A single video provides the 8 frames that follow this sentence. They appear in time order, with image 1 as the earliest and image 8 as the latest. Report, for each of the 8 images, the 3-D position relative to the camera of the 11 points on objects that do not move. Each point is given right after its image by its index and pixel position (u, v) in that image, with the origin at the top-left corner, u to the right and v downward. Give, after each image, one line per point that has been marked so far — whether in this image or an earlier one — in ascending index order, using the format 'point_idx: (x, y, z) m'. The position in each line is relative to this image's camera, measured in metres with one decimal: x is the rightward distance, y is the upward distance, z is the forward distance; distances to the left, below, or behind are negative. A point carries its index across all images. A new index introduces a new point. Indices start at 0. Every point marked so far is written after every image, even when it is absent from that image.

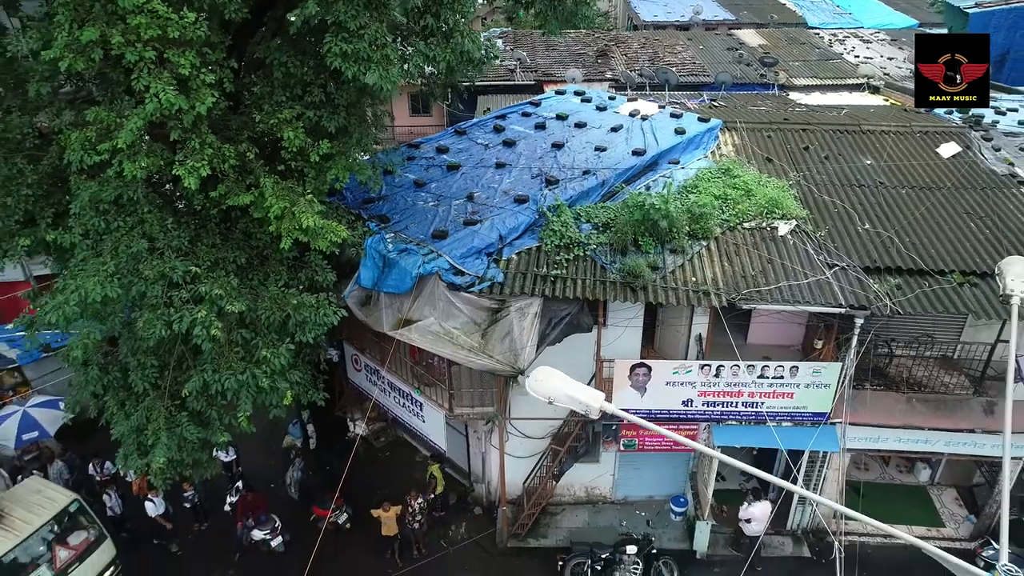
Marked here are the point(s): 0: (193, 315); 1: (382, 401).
0: (-4.7, -0.4, +8.4) m
1: (-3.0, -2.5, +12.5) m
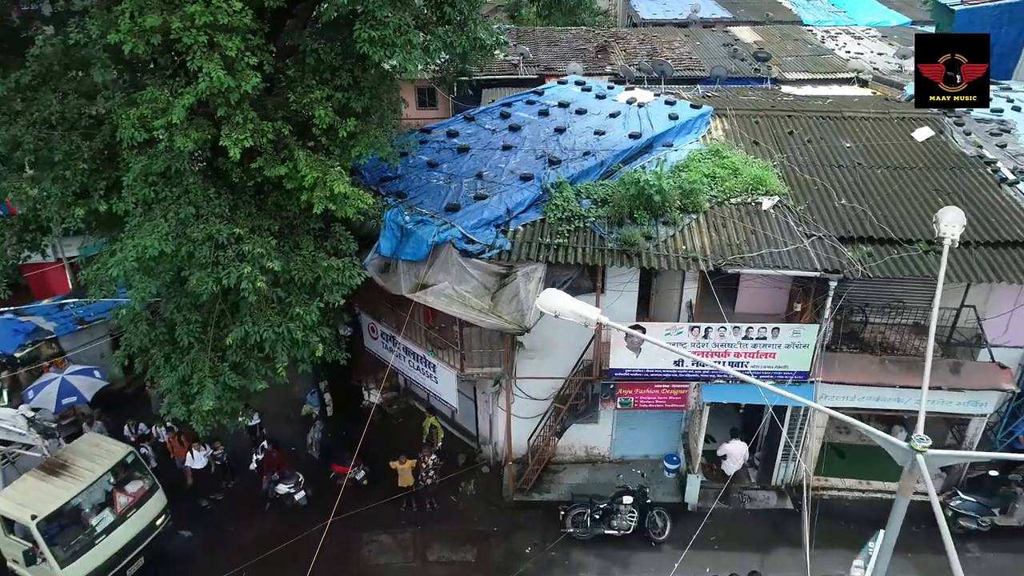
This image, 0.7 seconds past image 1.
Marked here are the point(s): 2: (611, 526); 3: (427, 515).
0: (-4.6, +0.3, +9.4) m
1: (-2.8, -1.9, +13.5) m
2: (+2.2, -5.3, +12.3) m
3: (-2.0, -5.3, +13.1) m
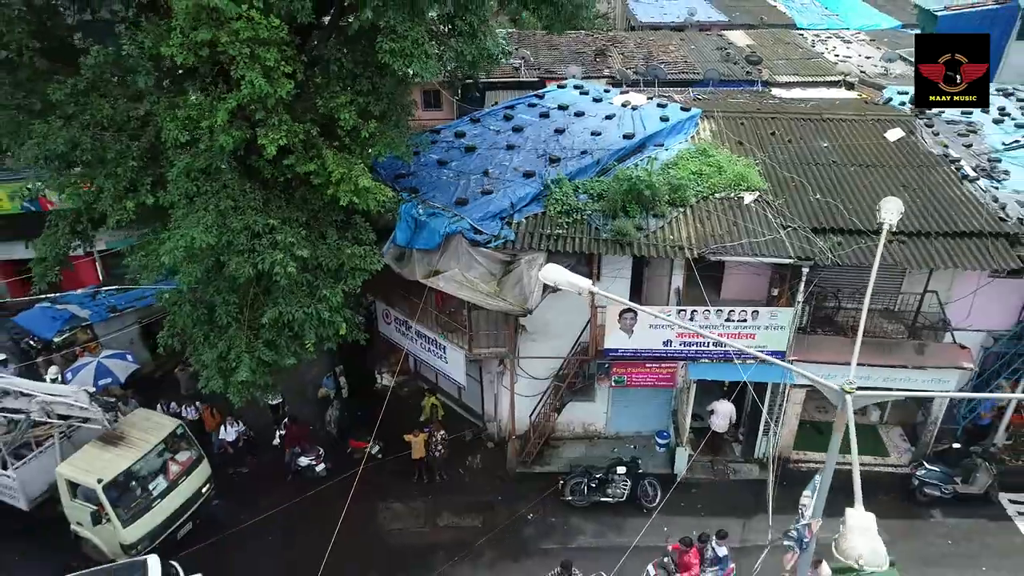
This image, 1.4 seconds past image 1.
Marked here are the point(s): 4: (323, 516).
0: (-4.5, +0.6, +10.5) m
1: (-2.7, -1.6, +14.7) m
2: (+2.3, -5.0, +13.4) m
3: (-1.9, -5.0, +14.2) m
4: (-4.6, -5.5, +13.4) m
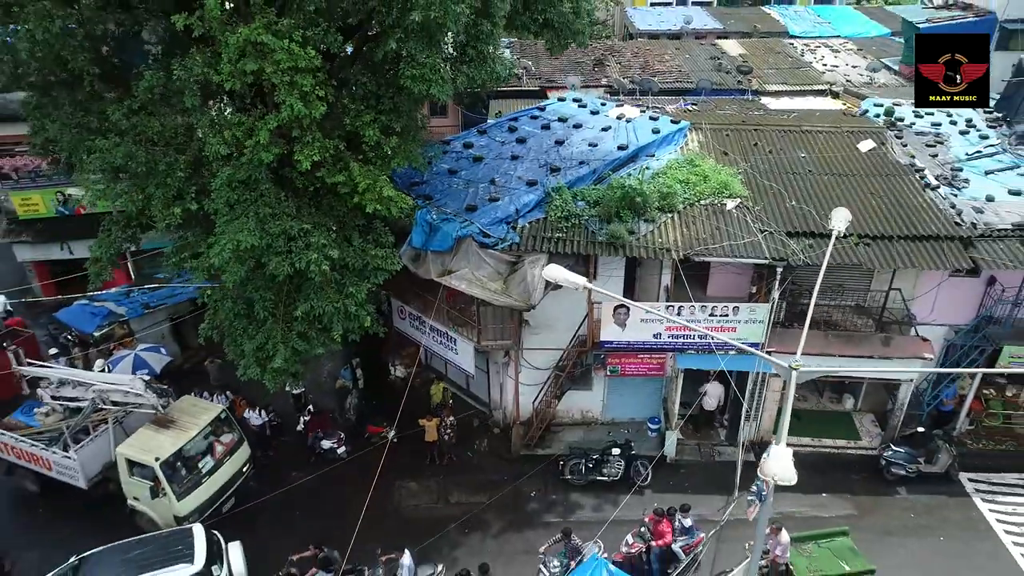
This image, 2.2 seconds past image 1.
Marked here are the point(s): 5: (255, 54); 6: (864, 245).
0: (-4.4, +0.6, +11.9) m
1: (-2.6, -1.5, +16.0) m
2: (+2.4, -4.9, +14.8) m
3: (-1.8, -5.0, +15.6) m
4: (-4.4, -5.5, +14.8) m
5: (-5.0, +4.6, +10.8) m
6: (+8.6, +1.0, +13.6) m
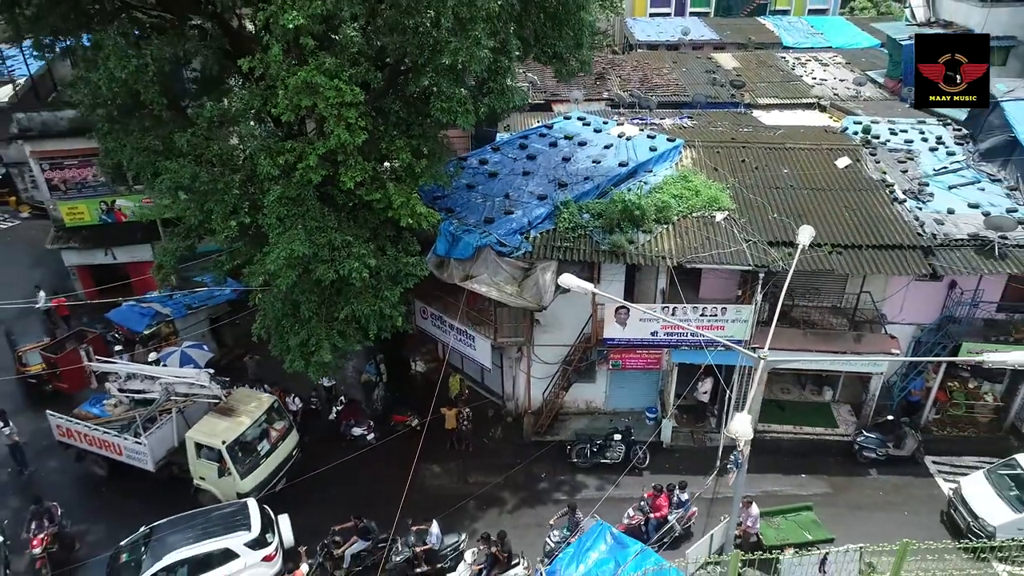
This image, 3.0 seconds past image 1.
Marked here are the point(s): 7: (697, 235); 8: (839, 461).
0: (-4.0, +0.5, +13.7) m
1: (-2.2, -1.6, +17.8) m
2: (+2.8, -5.0, +16.6) m
3: (-1.4, -5.1, +17.4) m
4: (-4.1, -5.6, +16.6) m
5: (-4.6, +4.5, +12.6) m
6: (+9.0, +1.0, +15.4) m
7: (+5.3, +1.5, +15.8) m
8: (+9.9, -5.2, +16.7) m
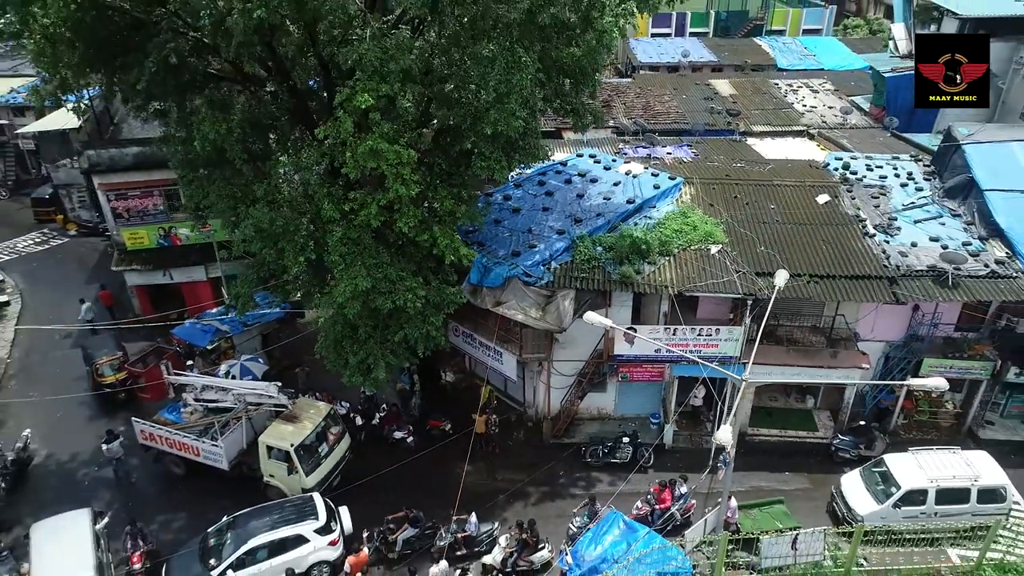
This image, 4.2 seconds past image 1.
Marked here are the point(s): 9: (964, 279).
0: (-3.2, -0.3, +16.2) m
1: (-1.5, -2.4, +20.4) m
2: (+3.6, -5.8, +19.2) m
3: (-0.6, -5.9, +20.0) m
4: (-3.3, -6.4, +19.2) m
5: (-3.9, +3.7, +15.1) m
6: (+9.8, +0.2, +17.9) m
7: (+6.0, +0.7, +18.4) m
8: (+10.6, -6.0, +19.3) m
9: (+14.6, +0.3, +17.9) m
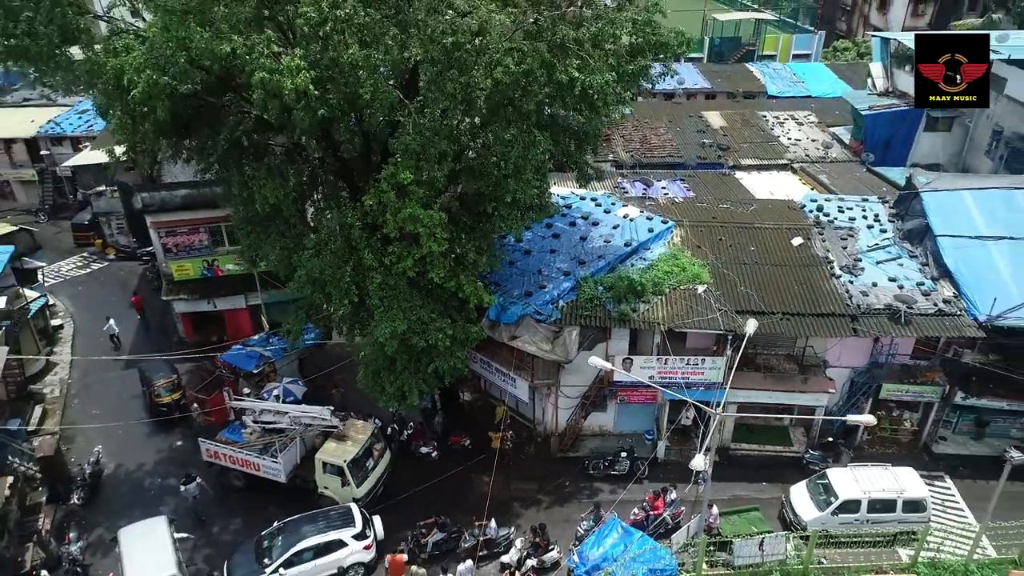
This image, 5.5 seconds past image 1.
0: (-2.7, -1.6, +19.1) m
1: (-1.0, -3.8, +23.2) m
2: (+4.1, -7.2, +22.0) m
3: (-0.1, -7.2, +22.8) m
4: (-2.8, -7.7, +22.0) m
5: (-3.4, +2.3, +18.0) m
6: (+10.3, -1.2, +20.8) m
7: (+6.5, -0.6, +21.2) m
8: (+11.1, -7.3, +22.1) m
9: (+15.1, -1.0, +20.7) m
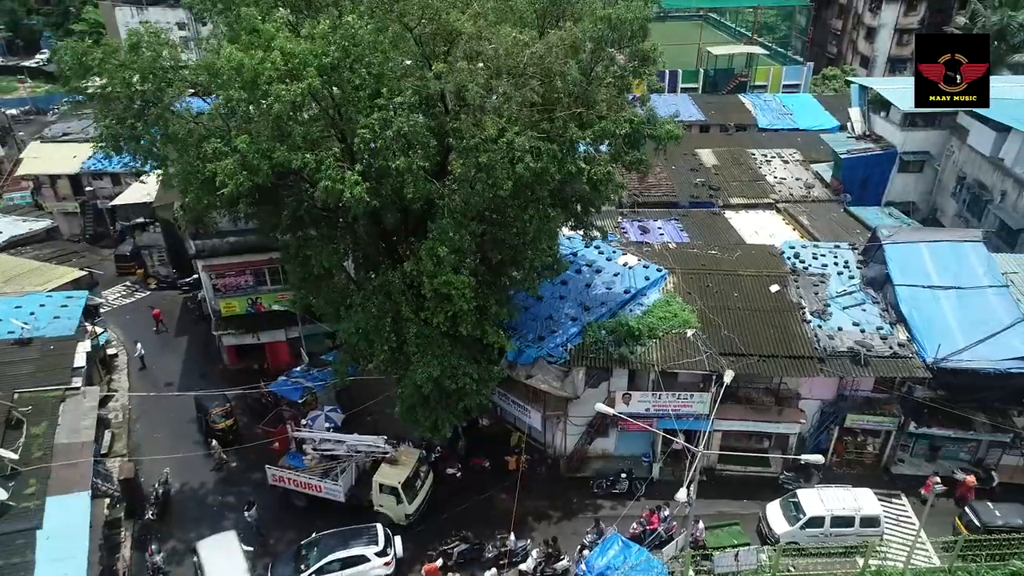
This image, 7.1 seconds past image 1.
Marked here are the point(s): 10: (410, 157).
0: (-2.0, -3.6, +22.5) m
1: (-0.3, -5.8, +26.6) m
2: (+4.8, -9.2, +25.4) m
3: (+0.5, -9.2, +26.2) m
4: (-2.1, -9.7, +25.4) m
5: (-2.7, +0.3, +21.4) m
6: (+11.0, -3.2, +24.2) m
7: (+7.2, -2.6, +24.6) m
8: (+11.8, -9.3, +25.6) m
9: (+15.8, -3.0, +24.2) m
10: (-3.4, +4.5, +18.8) m
